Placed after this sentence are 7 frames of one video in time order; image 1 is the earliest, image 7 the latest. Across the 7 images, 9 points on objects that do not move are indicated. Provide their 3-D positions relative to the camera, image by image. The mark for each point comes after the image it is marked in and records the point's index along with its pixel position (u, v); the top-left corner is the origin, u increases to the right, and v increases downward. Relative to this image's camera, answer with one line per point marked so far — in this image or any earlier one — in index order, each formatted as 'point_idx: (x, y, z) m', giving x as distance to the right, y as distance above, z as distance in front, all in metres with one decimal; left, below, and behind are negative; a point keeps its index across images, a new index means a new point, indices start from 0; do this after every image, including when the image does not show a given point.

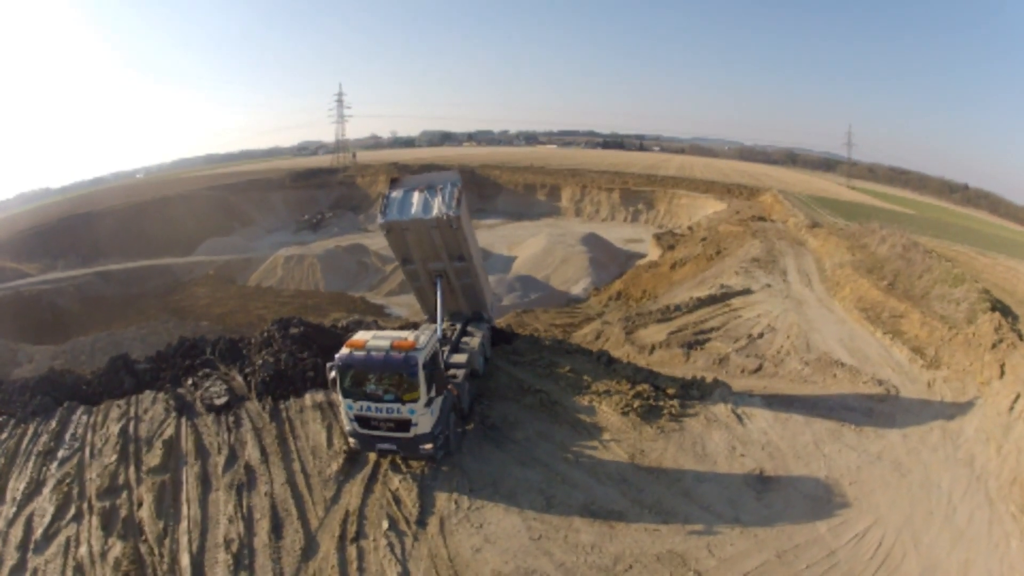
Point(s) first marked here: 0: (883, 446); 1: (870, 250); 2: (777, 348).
0: (+4.4, -1.8, +7.1) m
1: (+6.2, +0.7, +10.5) m
2: (+4.1, -0.8, +9.3) m
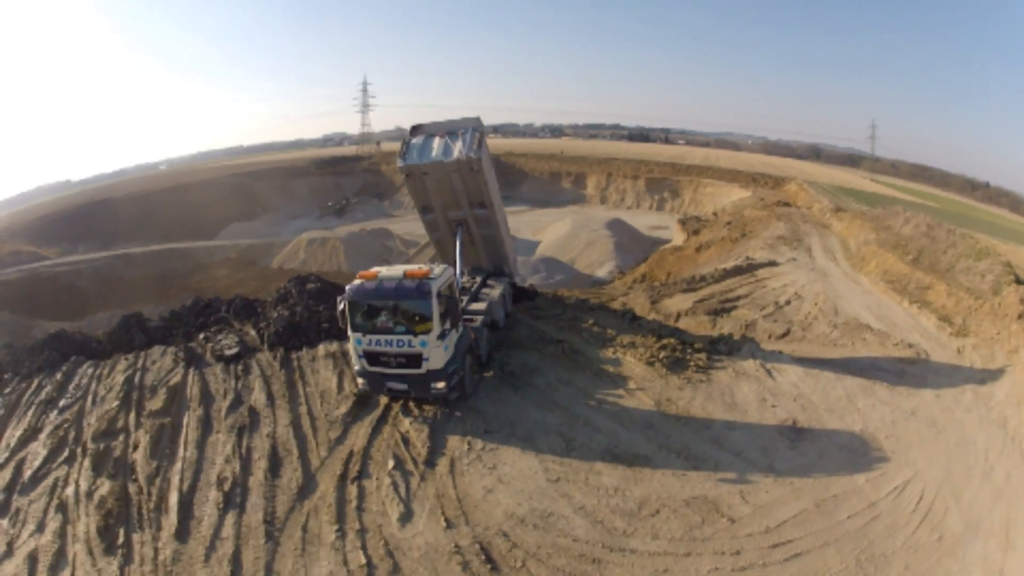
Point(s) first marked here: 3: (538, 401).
0: (+4.8, -1.3, +7.2) m
1: (+6.7, +1.0, +10.7) m
2: (+4.5, -0.4, +9.4) m
3: (+0.4, -1.5, +8.3) m
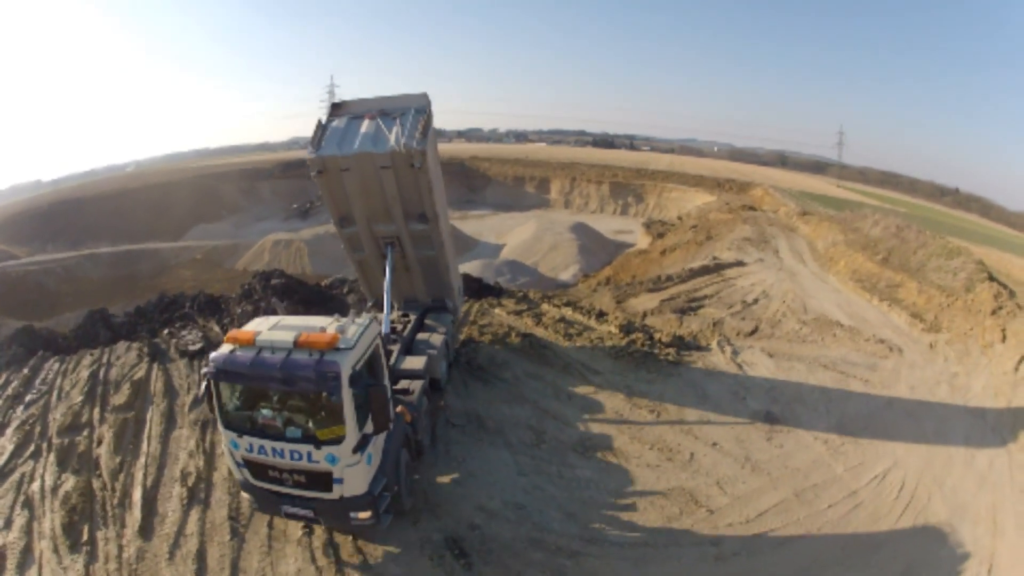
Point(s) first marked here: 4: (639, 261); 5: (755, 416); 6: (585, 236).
0: (+4.4, -1.3, +7.2) m
1: (+6.2, +0.9, +10.9) m
2: (+4.0, -0.4, +9.4) m
3: (0.0, -1.4, +8.0) m
4: (+2.8, +0.5, +13.2) m
5: (+2.8, -1.5, +7.2) m
6: (+1.9, +1.3, +16.3) m
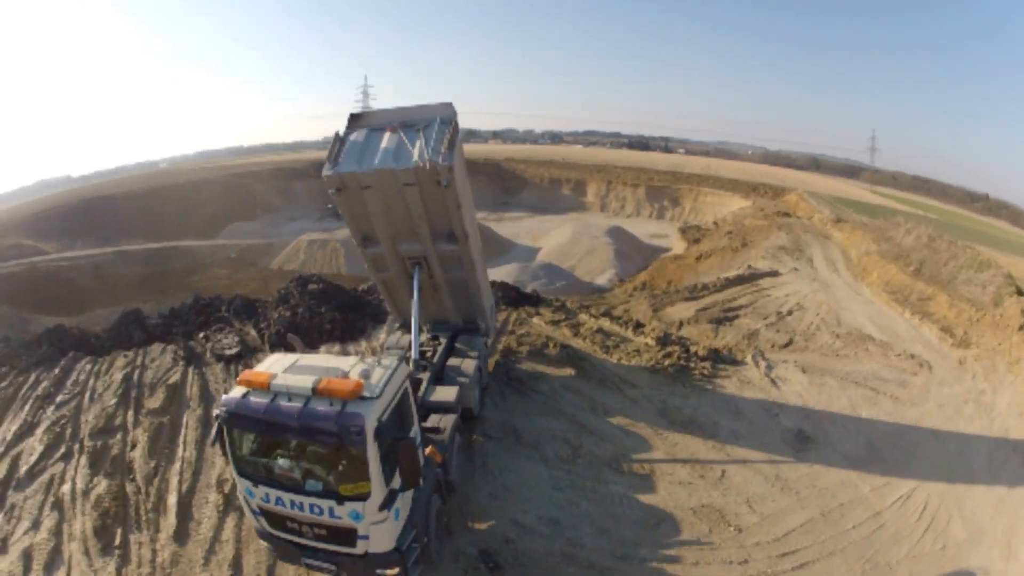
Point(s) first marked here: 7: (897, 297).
0: (+4.8, -1.5, +7.3) m
1: (+6.8, +0.8, +10.8) m
2: (+4.6, -0.6, +9.5) m
3: (+0.4, -1.6, +8.3) m
4: (+3.6, +0.4, +13.3) m
5: (+3.3, -1.7, +7.3) m
6: (+2.9, +1.3, +16.4) m
7: (+6.0, -0.2, +9.6) m
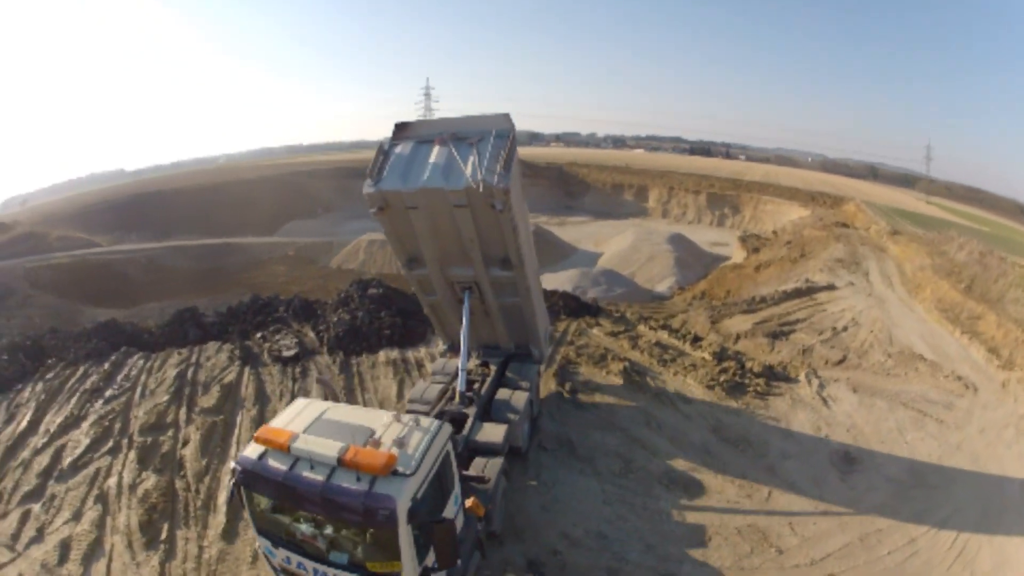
0: (+5.6, -1.8, +7.5) m
1: (+7.9, +0.5, +10.7) m
2: (+5.5, -0.8, +9.7) m
3: (+1.3, -2.0, +9.0) m
4: (+4.9, +0.3, +13.5) m
5: (+4.0, -2.1, +7.7) m
6: (+4.6, +1.2, +16.7) m
7: (+7.0, -0.4, +9.6) m
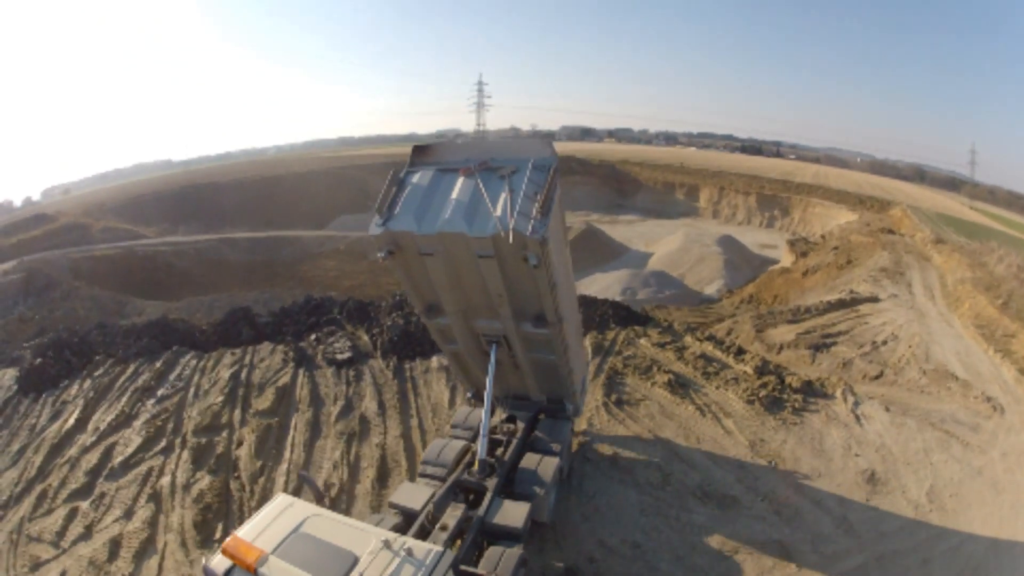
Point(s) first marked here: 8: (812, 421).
0: (+6.1, -2.2, +7.7) m
1: (+8.7, +0.4, +10.5) m
2: (+6.2, -1.1, +9.8) m
3: (+2.0, -2.3, +9.6) m
4: (+6.1, +0.2, +13.7) m
5: (+4.5, -2.5, +8.1) m
6: (+6.0, +1.2, +16.8) m
7: (+7.7, -0.7, +9.6) m
8: (+4.4, -2.0, +9.2) m
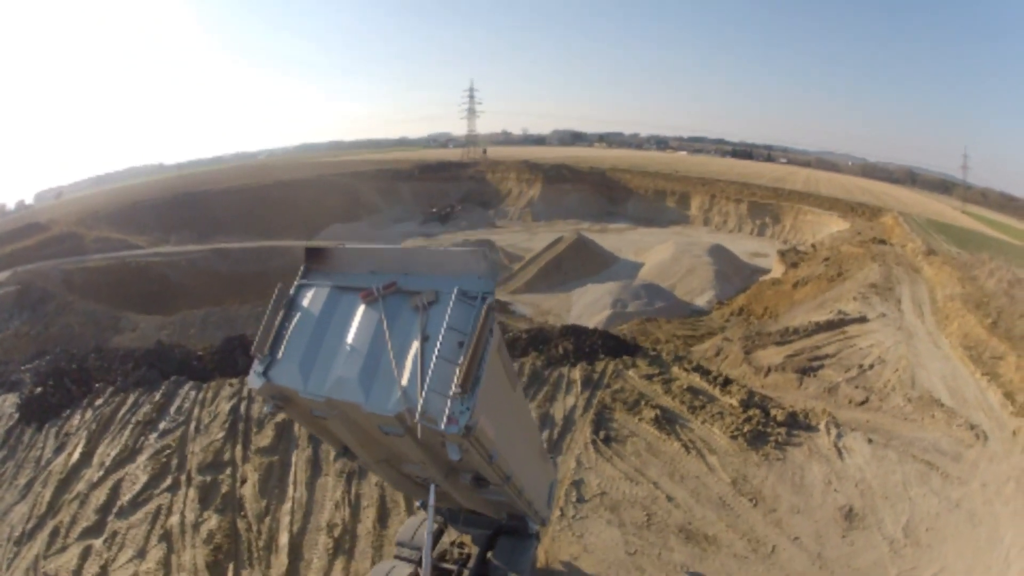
0: (+5.6, -2.5, +7.2) m
1: (+8.2, +0.2, +10.0) m
2: (+5.8, -1.4, +9.4) m
3: (+1.6, -2.7, +9.2) m
4: (+5.7, -0.1, +13.2) m
5: (+4.1, -2.8, +7.7) m
6: (+5.7, +1.0, +16.3) m
7: (+7.3, -0.9, +9.1) m
8: (+4.0, -2.3, +8.8) m
